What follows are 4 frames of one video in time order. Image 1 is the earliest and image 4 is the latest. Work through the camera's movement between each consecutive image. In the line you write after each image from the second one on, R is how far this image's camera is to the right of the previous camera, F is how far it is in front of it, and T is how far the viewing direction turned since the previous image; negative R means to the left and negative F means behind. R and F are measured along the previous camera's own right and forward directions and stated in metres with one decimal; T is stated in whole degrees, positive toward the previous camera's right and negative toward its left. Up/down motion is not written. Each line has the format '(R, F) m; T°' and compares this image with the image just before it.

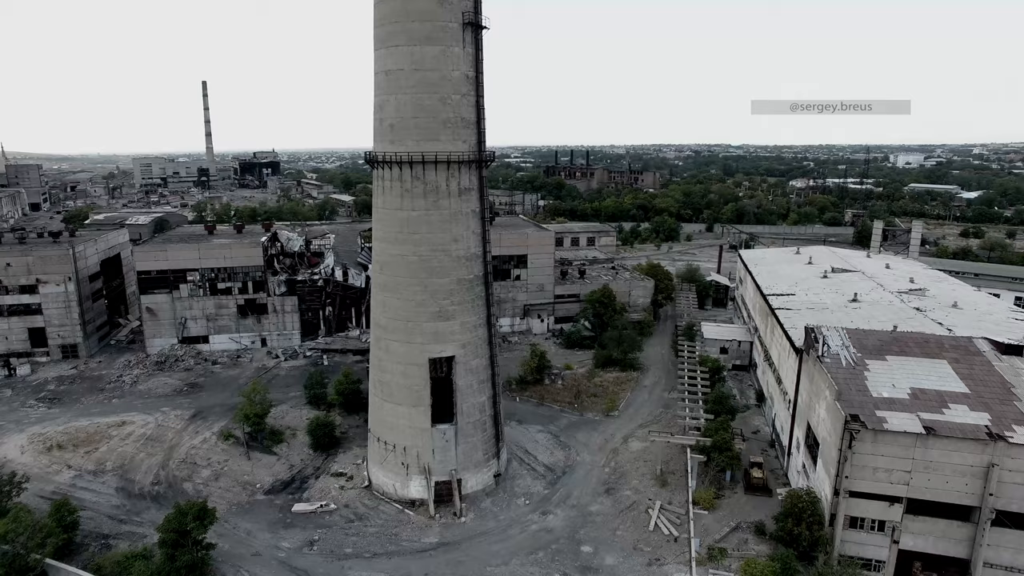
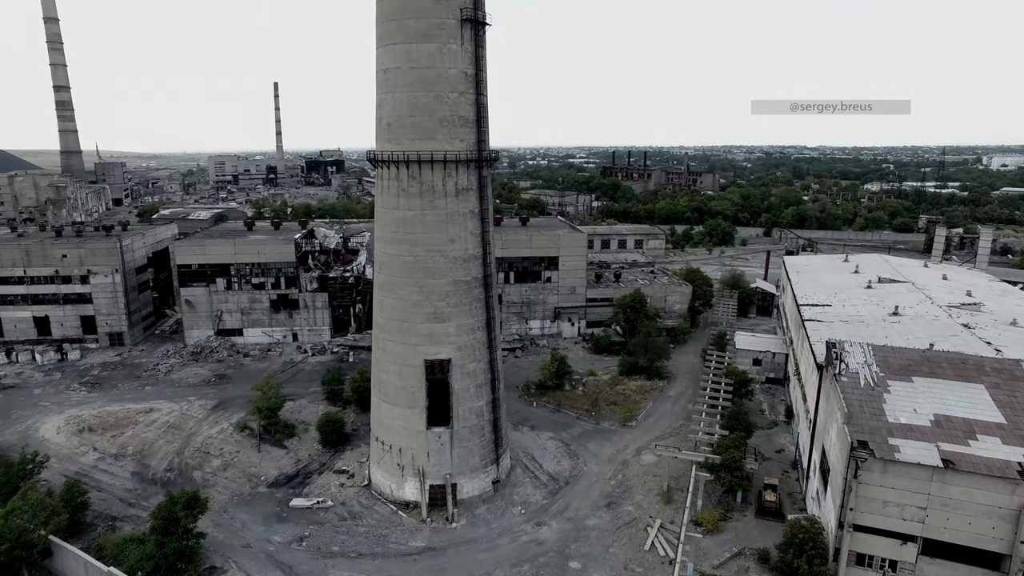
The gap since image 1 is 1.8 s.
(+2.0, +0.6) m; -6°
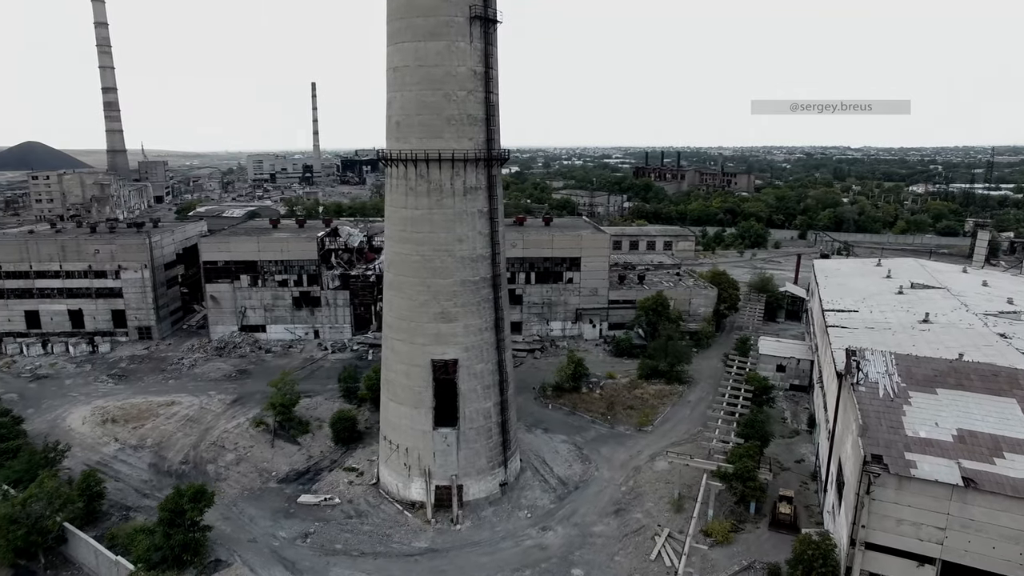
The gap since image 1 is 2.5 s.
(+0.8, +0.3) m; -3°
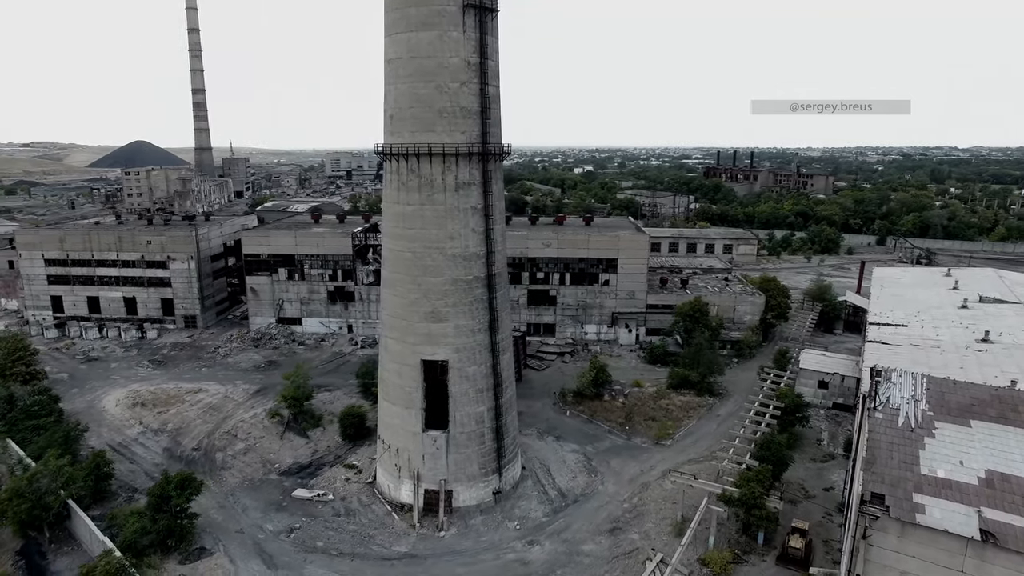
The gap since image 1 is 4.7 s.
(+2.4, +1.0) m; -7°
